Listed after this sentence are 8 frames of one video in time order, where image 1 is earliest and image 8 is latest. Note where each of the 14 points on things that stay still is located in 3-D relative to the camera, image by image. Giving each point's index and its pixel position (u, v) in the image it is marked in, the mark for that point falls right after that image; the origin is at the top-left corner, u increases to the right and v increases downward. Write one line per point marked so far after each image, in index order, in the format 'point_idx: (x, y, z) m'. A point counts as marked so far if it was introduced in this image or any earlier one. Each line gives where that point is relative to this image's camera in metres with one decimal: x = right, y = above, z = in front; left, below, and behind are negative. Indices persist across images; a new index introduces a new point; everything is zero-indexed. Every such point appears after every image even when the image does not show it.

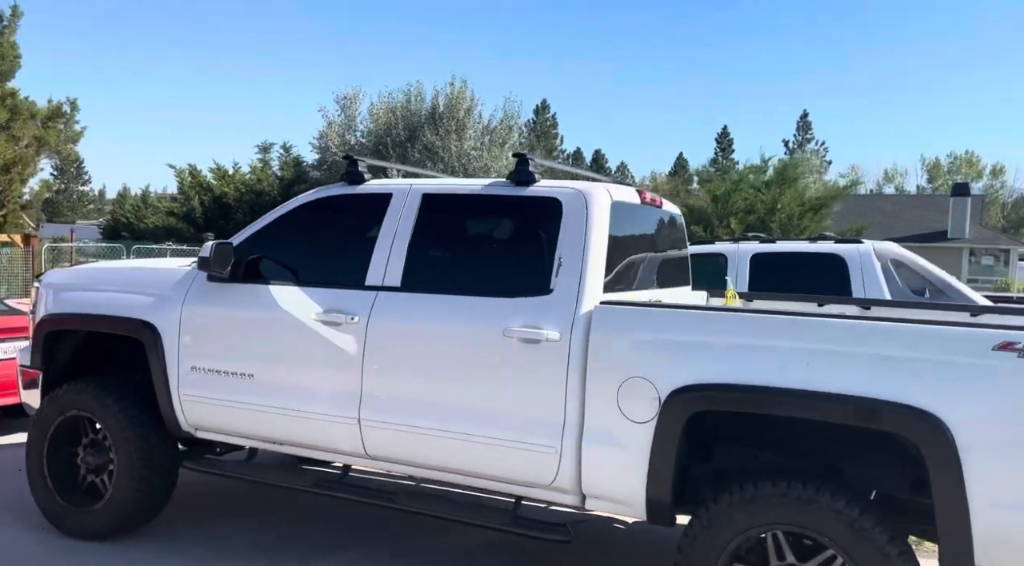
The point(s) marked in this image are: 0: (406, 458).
0: (-0.5, -0.8, +3.6) m
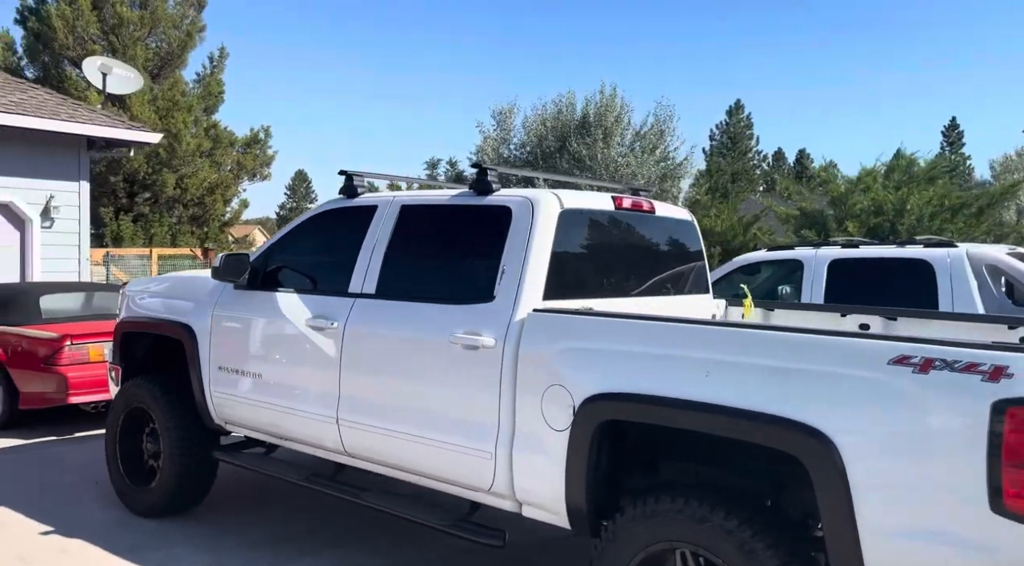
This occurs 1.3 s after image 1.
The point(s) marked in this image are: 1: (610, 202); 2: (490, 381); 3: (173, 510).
0: (-0.7, -0.8, +3.8) m
1: (+0.5, +0.4, +3.8) m
2: (-0.1, -0.4, +3.3) m
3: (-2.0, -1.4, +4.6) m
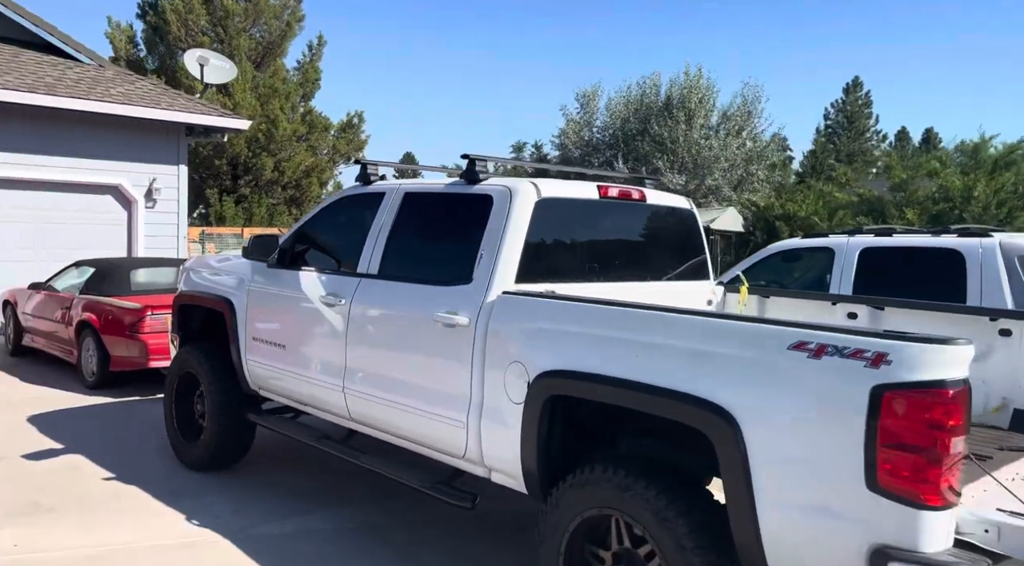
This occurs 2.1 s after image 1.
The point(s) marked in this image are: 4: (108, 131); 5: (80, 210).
0: (-0.7, -0.7, +4.2) m
1: (+0.4, +0.5, +4.0) m
2: (-0.2, -0.3, +3.6) m
3: (-2.0, -1.2, +5.2) m
4: (-5.9, +2.2, +11.4) m
5: (-6.3, +1.1, +11.4) m
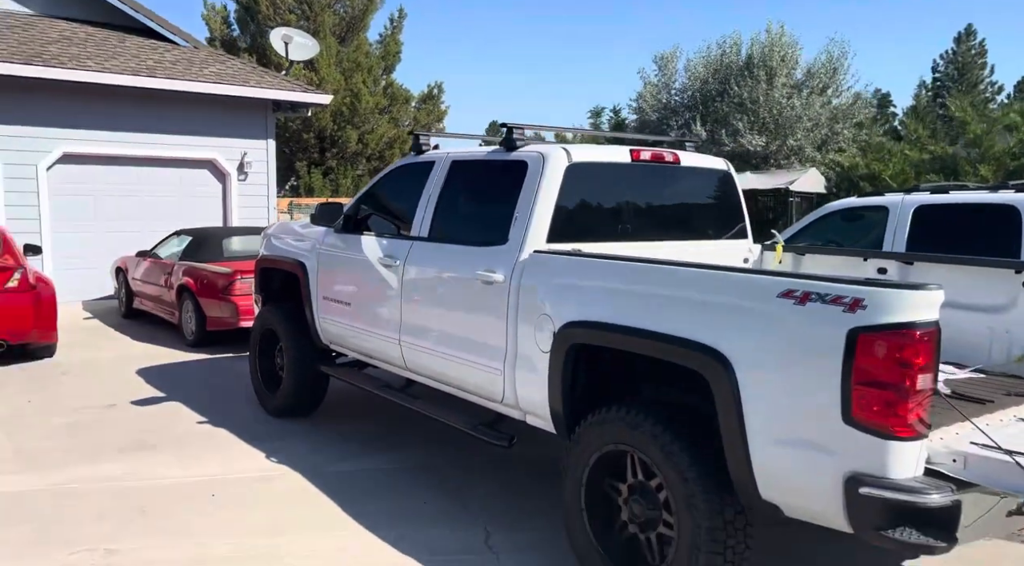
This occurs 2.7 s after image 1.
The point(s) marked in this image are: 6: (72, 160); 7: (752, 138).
0: (-0.5, -0.5, +4.6) m
1: (+0.6, +0.7, +4.2) m
2: (-0.1, -0.1, +3.9) m
3: (-1.6, -0.9, +5.8) m
4: (-4.9, +2.7, +12.2) m
5: (-5.3, +1.6, +12.3) m
6: (-6.4, +1.8, +11.3) m
7: (+5.4, +3.2, +17.5) m
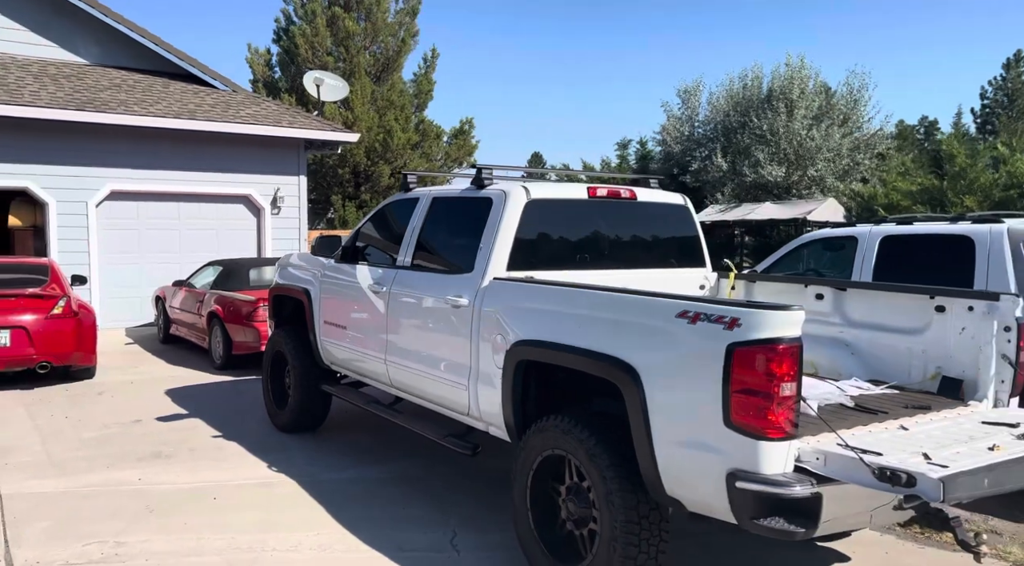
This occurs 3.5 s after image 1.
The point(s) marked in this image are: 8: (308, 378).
0: (-0.7, -0.7, +5.0) m
1: (+0.4, +0.6, +4.7) m
2: (-0.3, -0.3, +4.4) m
3: (-1.7, -1.2, +6.3) m
4: (-4.6, +2.3, +13.1) m
5: (-5.0, +1.1, +13.1) m
6: (-6.2, +1.4, +12.2) m
7: (+5.9, +2.6, +17.7) m
8: (-1.6, -0.7, +6.1) m
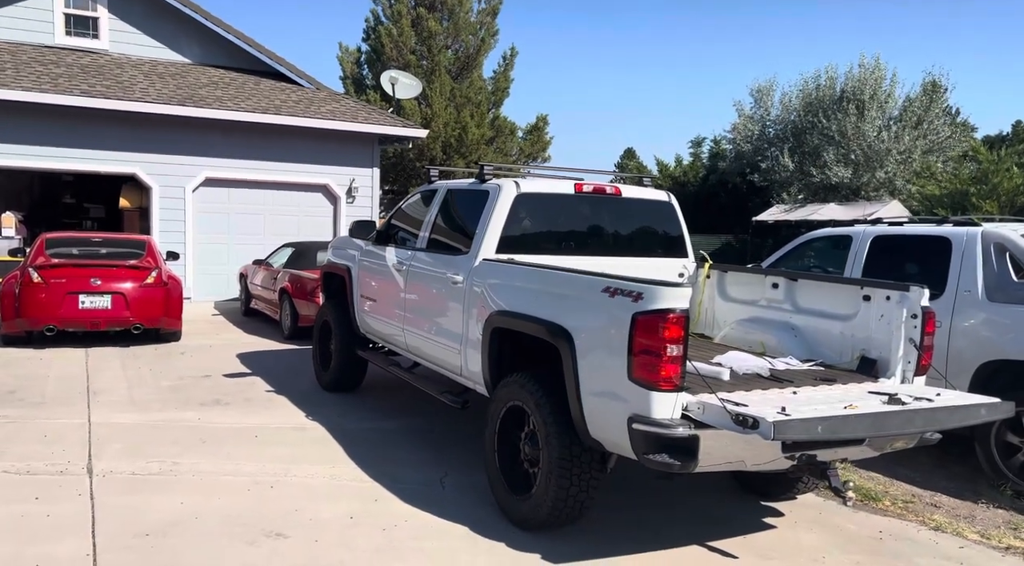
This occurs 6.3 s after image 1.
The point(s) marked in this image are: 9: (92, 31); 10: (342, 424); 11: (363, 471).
0: (-0.7, -0.5, +5.8) m
1: (+0.4, +0.7, +5.4) m
2: (-0.4, -0.1, +5.1) m
3: (-1.6, -1.0, +7.2) m
4: (-3.5, +2.6, +14.2) m
5: (-4.0, +1.4, +14.4) m
6: (-5.3, +1.7, +13.6) m
7: (+7.4, +2.6, +17.7) m
8: (-1.5, -0.5, +7.0) m
9: (-7.7, +4.6, +14.2) m
10: (-1.3, -1.1, +6.2) m
11: (-1.0, -1.2, +5.2) m
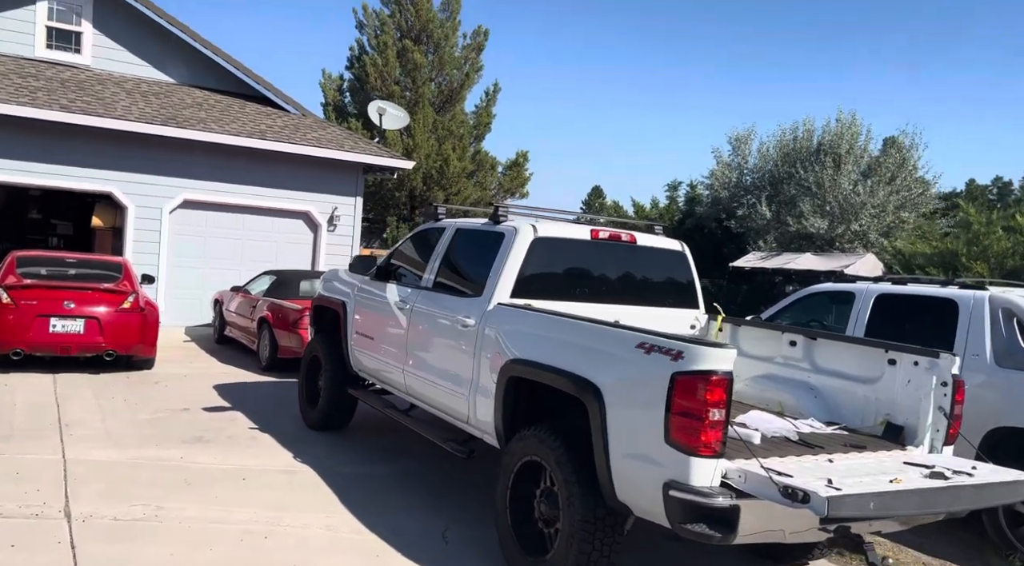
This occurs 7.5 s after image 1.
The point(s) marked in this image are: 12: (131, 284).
0: (-0.7, -0.8, +5.6) m
1: (+0.5, +0.3, +5.3) m
2: (-0.3, -0.4, +5.0) m
3: (-1.6, -1.3, +6.9) m
4: (-3.8, +2.1, +14.0) m
5: (-4.3, +0.9, +14.1) m
6: (-5.5, +1.3, +13.3) m
7: (+7.0, +1.4, +17.9) m
8: (-1.5, -0.9, +6.8) m
9: (-7.8, +4.2, +13.8) m
10: (-1.4, -1.4, +5.9) m
11: (-1.0, -1.5, +4.9) m
12: (-4.5, 0.0, +9.1) m
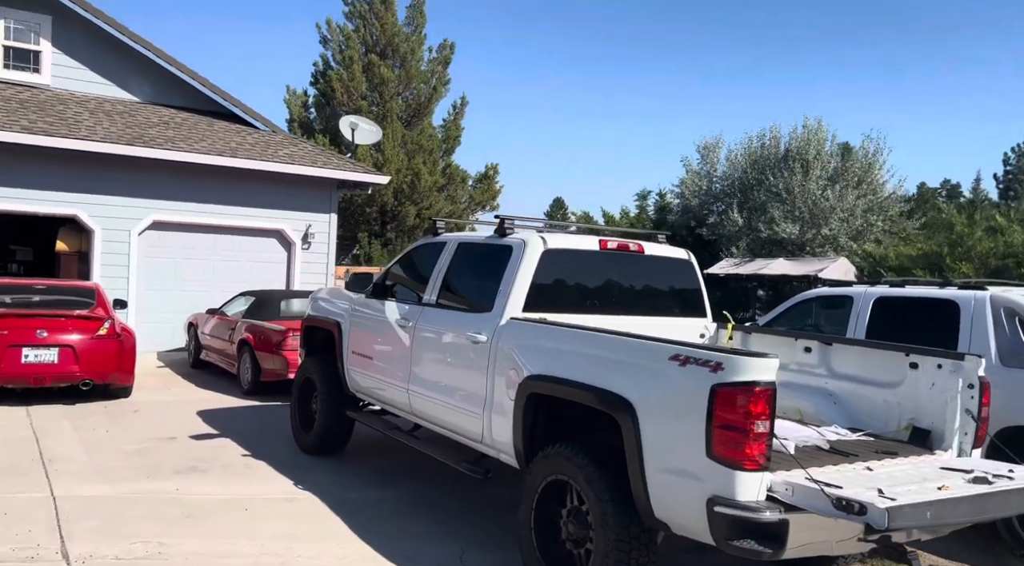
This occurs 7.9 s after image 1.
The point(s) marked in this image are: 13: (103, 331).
0: (-0.6, -0.9, +5.5) m
1: (+0.6, +0.3, +5.2) m
2: (-0.2, -0.5, +4.8) m
3: (-1.6, -1.4, +6.7) m
4: (-4.2, +1.7, +13.7) m
5: (-4.6, +0.6, +13.7) m
6: (-5.9, +0.9, +12.9) m
7: (+6.4, +1.3, +18.2) m
8: (-1.5, -1.0, +6.6) m
9: (-8.3, +3.8, +13.4) m
10: (-1.3, -1.5, +5.7) m
11: (-0.8, -1.6, +4.7) m
12: (-4.6, -0.3, +8.8) m
13: (-4.5, -0.5, +8.5) m
